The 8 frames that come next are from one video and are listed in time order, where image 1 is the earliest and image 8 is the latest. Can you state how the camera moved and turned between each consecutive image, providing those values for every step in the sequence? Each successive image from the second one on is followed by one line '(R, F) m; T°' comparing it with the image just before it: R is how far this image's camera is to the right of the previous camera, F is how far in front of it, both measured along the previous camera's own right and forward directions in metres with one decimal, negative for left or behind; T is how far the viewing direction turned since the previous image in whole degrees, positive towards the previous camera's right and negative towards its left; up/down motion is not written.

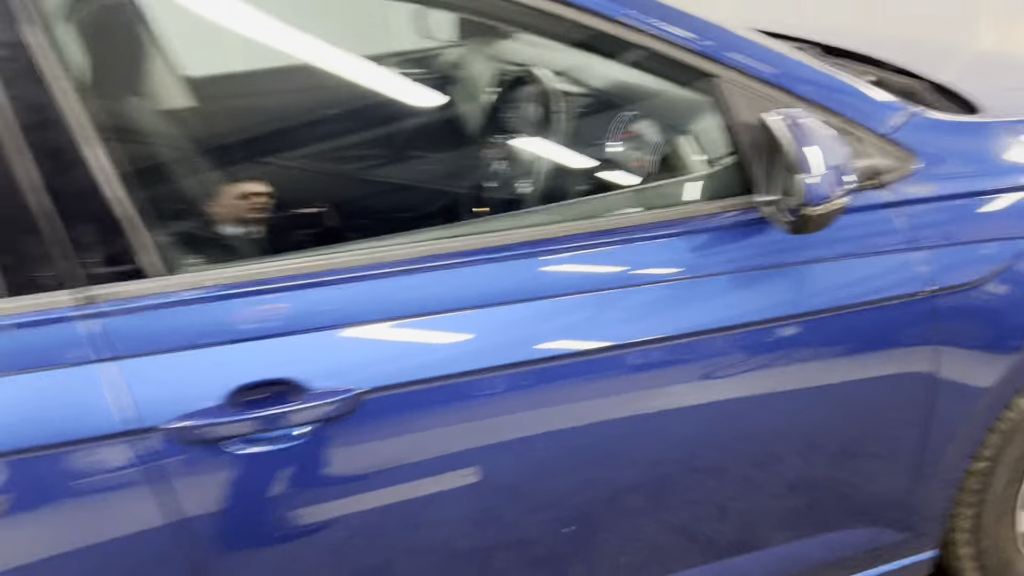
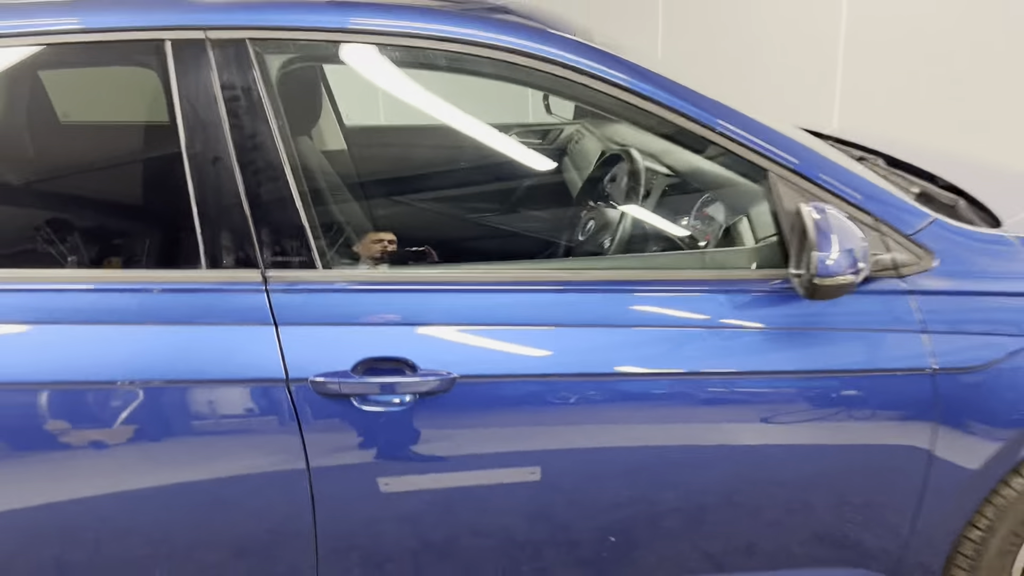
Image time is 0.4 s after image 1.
(+0.4, -0.3) m; -16°
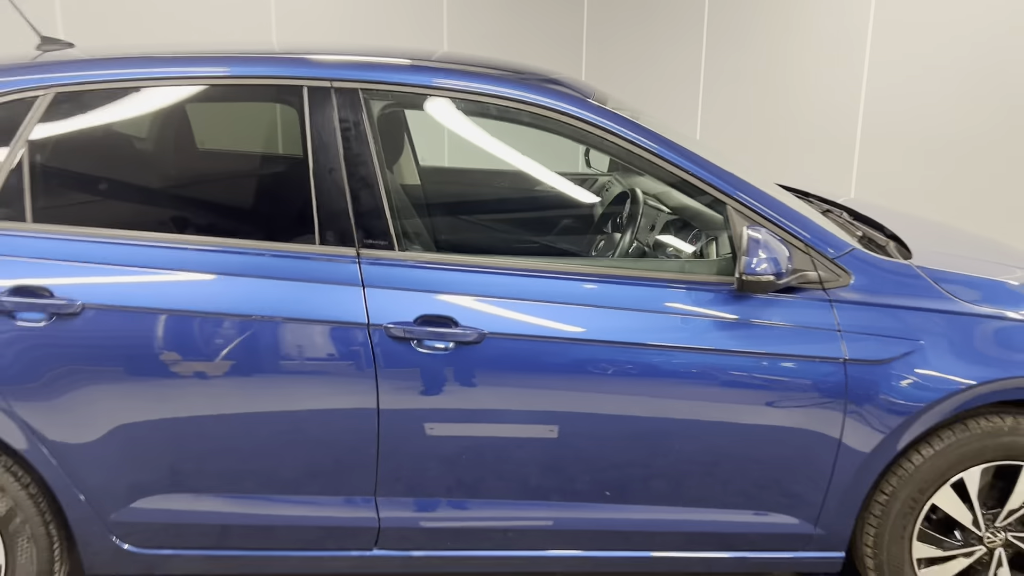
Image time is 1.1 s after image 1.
(+0.1, -0.6) m; -5°
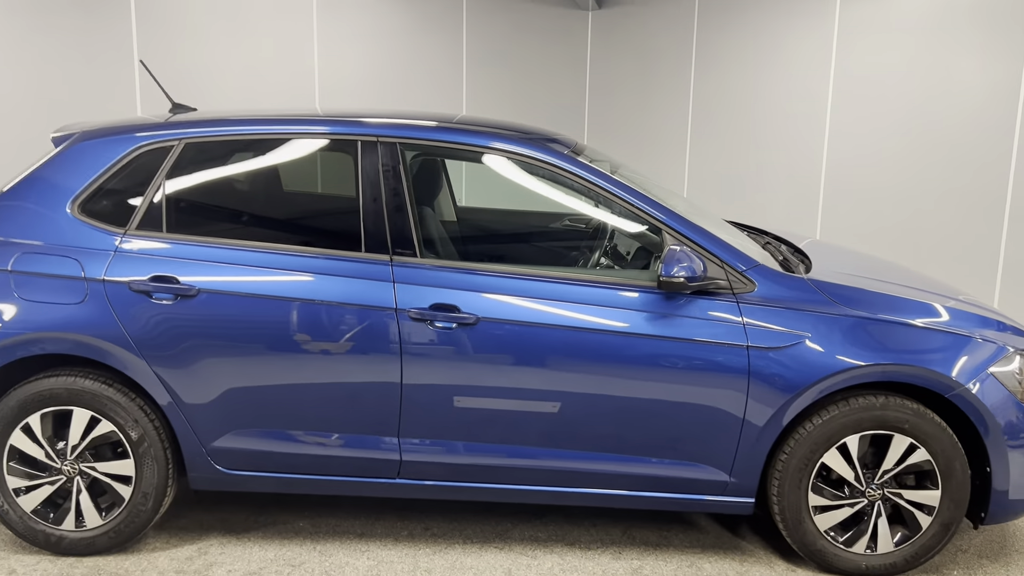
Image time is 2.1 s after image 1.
(+0.3, -0.7) m; -4°
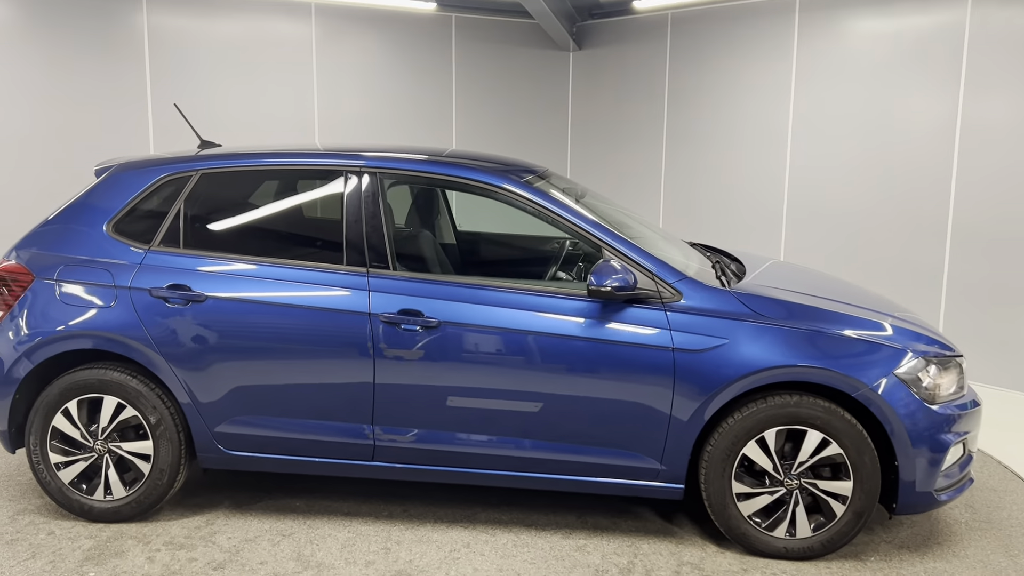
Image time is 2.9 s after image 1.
(+0.4, -0.4) m; -4°
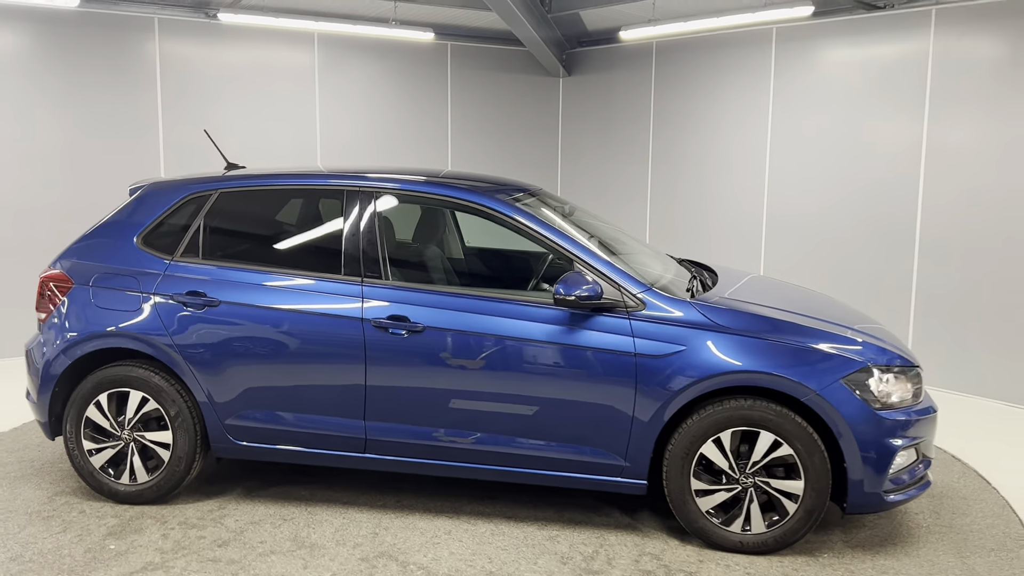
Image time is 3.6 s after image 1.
(+0.3, -0.3) m; -4°
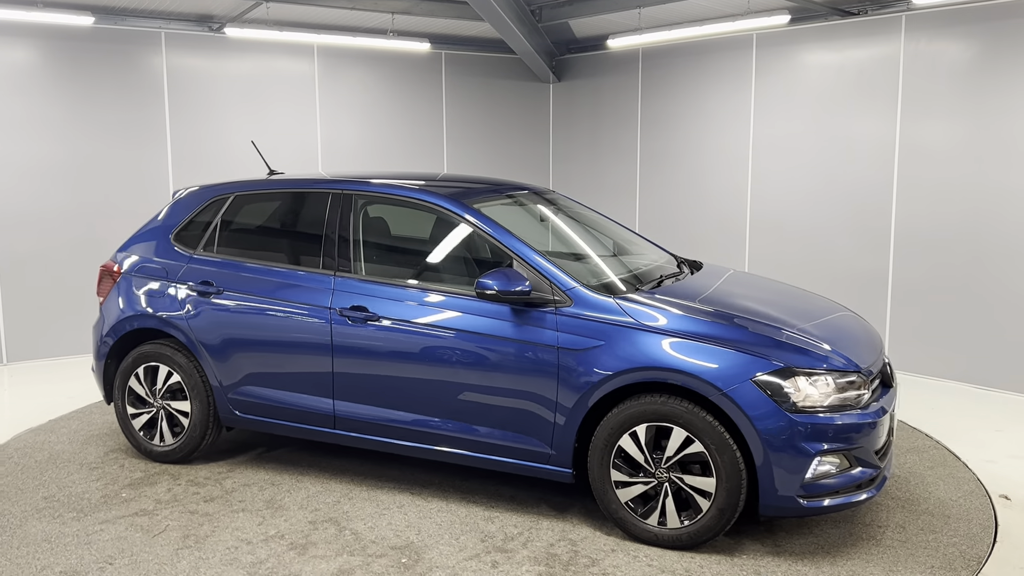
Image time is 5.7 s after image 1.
(+1.1, -0.1) m; -13°
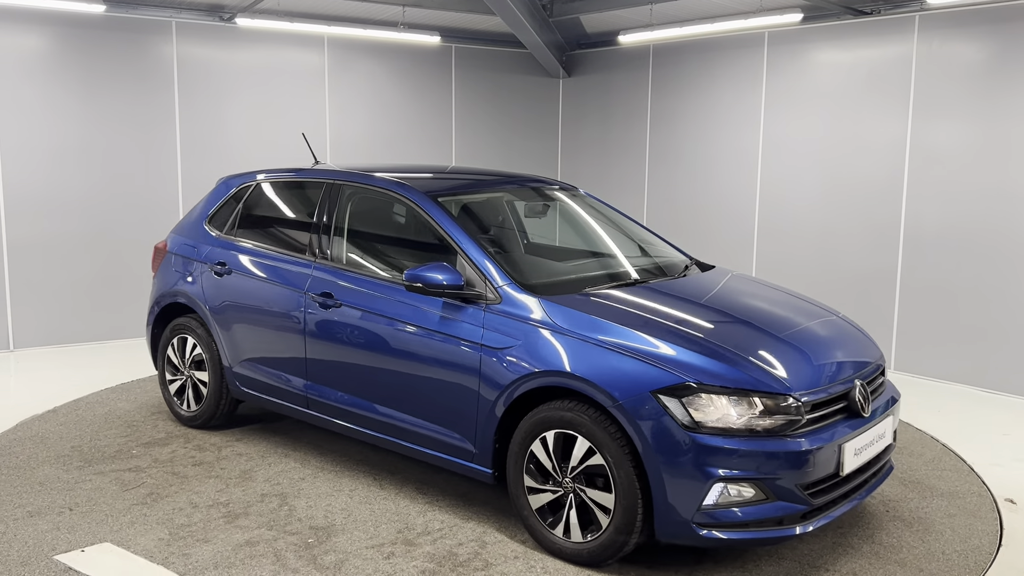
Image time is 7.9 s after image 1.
(+1.1, +0.2) m; -14°
